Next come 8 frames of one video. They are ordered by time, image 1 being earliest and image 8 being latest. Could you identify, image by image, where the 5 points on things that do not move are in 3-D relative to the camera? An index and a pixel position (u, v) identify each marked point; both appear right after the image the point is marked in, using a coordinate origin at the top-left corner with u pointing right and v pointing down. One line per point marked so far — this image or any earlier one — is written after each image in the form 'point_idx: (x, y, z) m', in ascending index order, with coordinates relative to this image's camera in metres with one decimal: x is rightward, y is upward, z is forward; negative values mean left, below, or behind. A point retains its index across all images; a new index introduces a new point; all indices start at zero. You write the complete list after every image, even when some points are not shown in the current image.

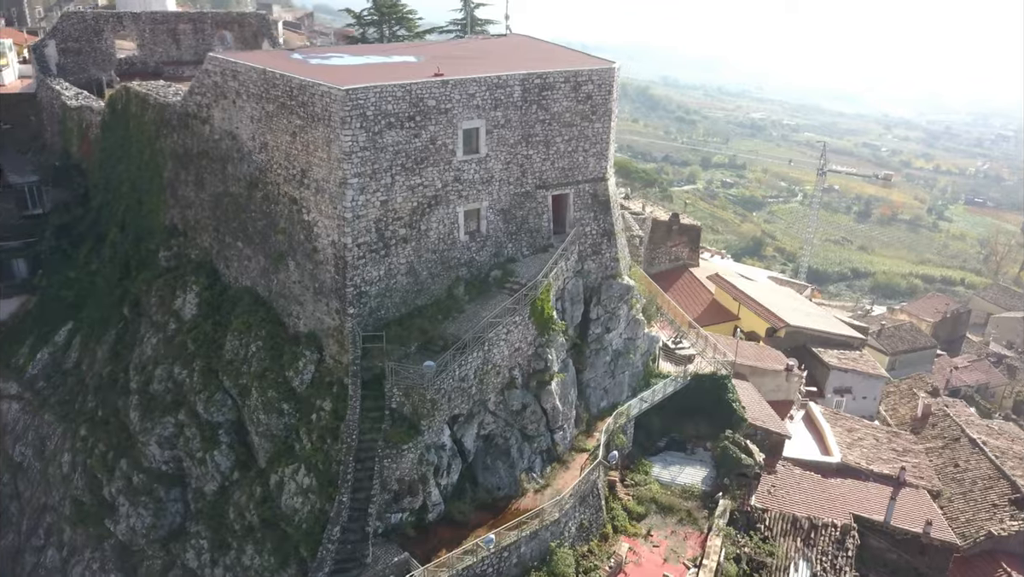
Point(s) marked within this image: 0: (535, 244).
0: (+0.6, +1.1, +19.1) m
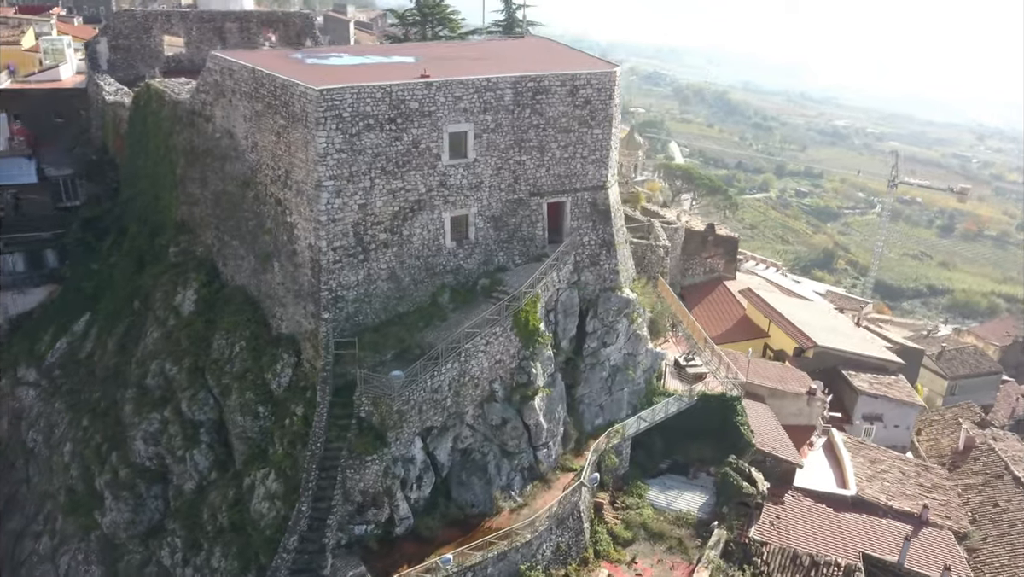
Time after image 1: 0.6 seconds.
0: (+0.4, +0.8, +18.5) m
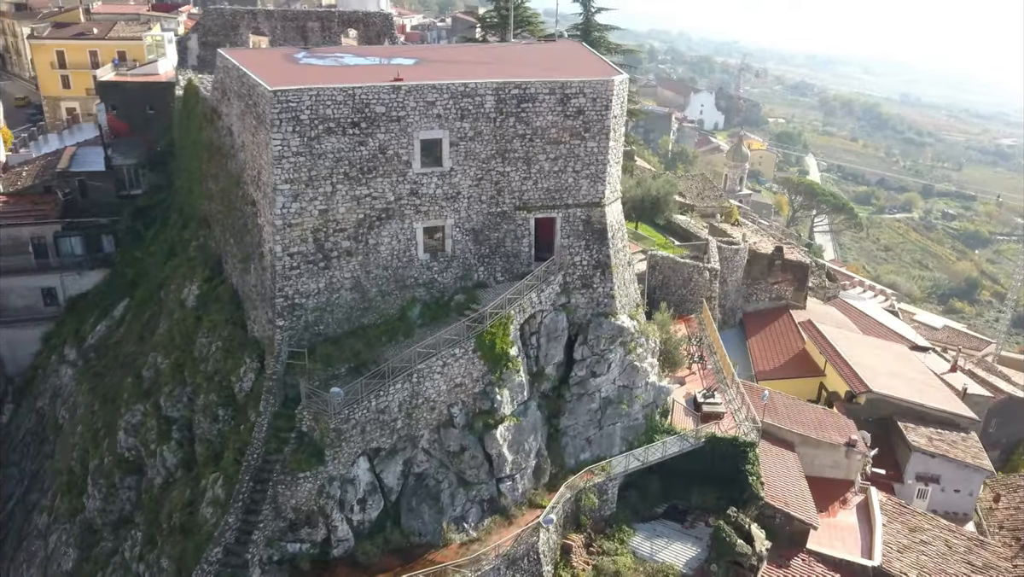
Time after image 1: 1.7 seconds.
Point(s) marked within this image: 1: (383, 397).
0: (0.0, +0.4, +17.3) m
1: (-2.5, -2.0, +15.2) m
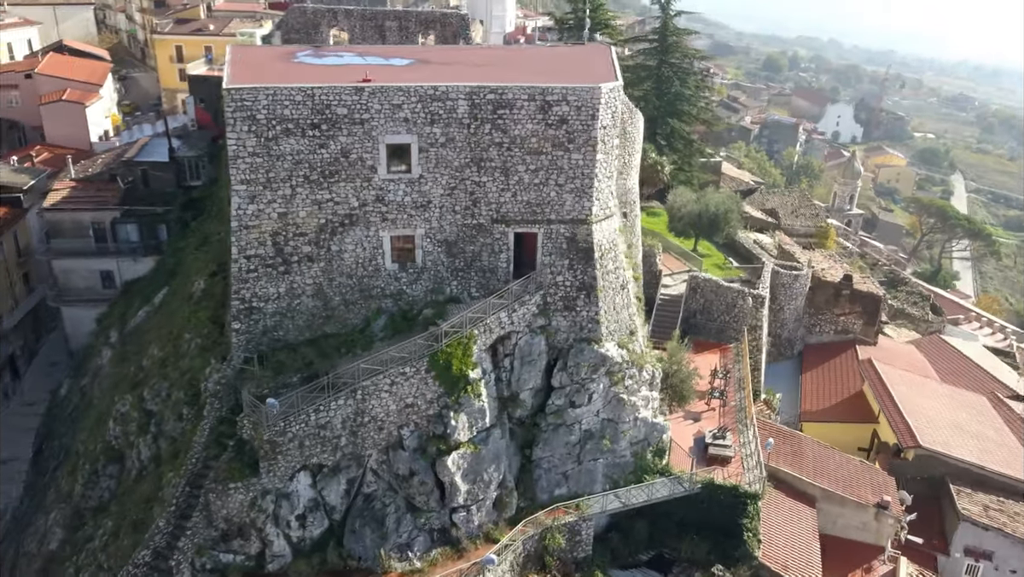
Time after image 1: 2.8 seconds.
0: (-0.5, +0.1, +16.2) m
1: (-3.4, -2.2, +14.5) m
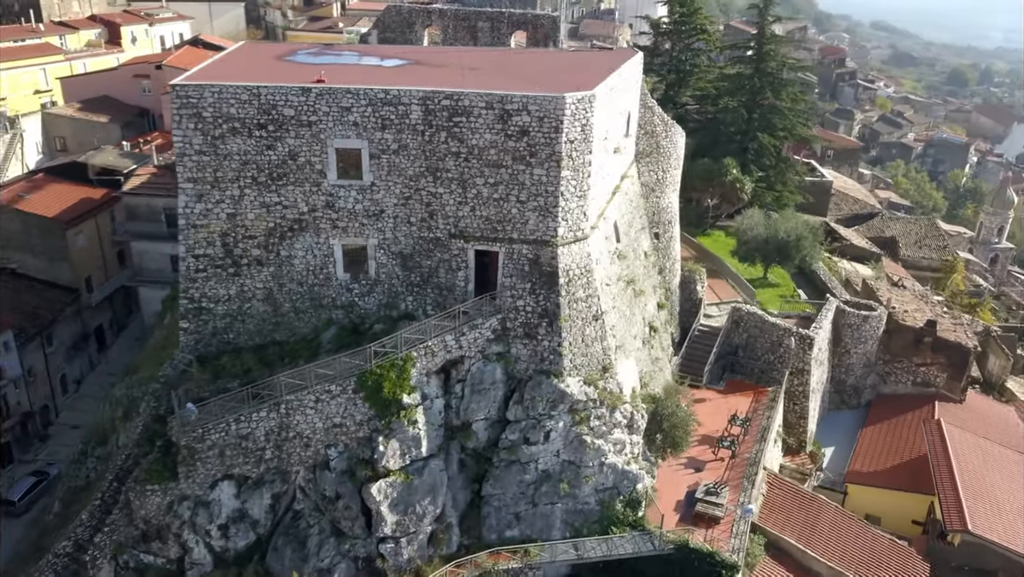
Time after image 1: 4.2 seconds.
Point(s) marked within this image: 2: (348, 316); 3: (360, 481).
0: (-1.3, -0.3, +15.1) m
1: (-4.6, -2.3, +14.0) m
2: (-3.1, -0.5, +15.3) m
3: (-2.7, -3.4, +14.3) m
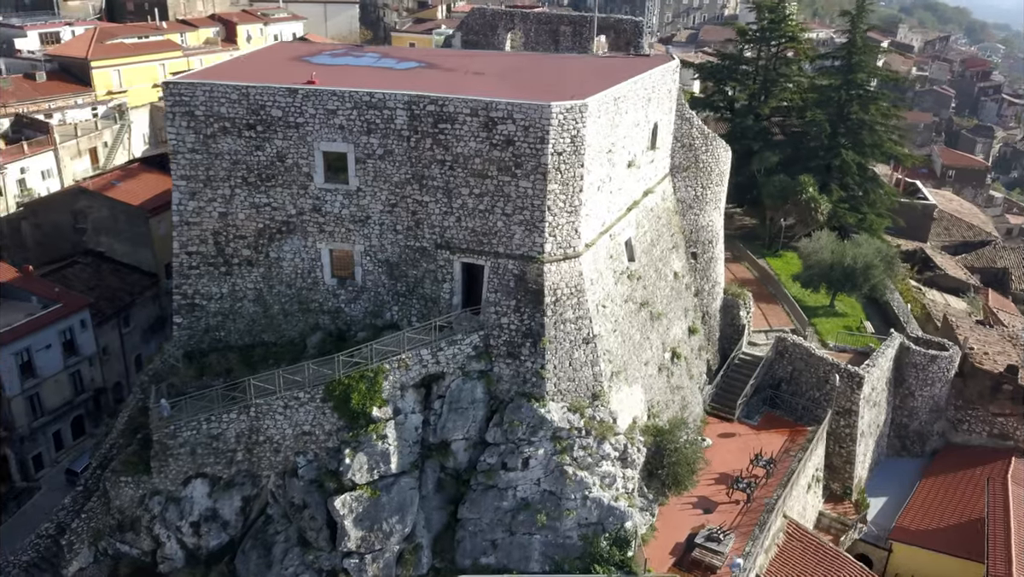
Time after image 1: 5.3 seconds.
0: (-1.5, -0.5, +14.6) m
1: (-5.1, -2.3, +13.9) m
2: (-3.3, -0.6, +15.0) m
3: (-3.2, -3.5, +14.0) m
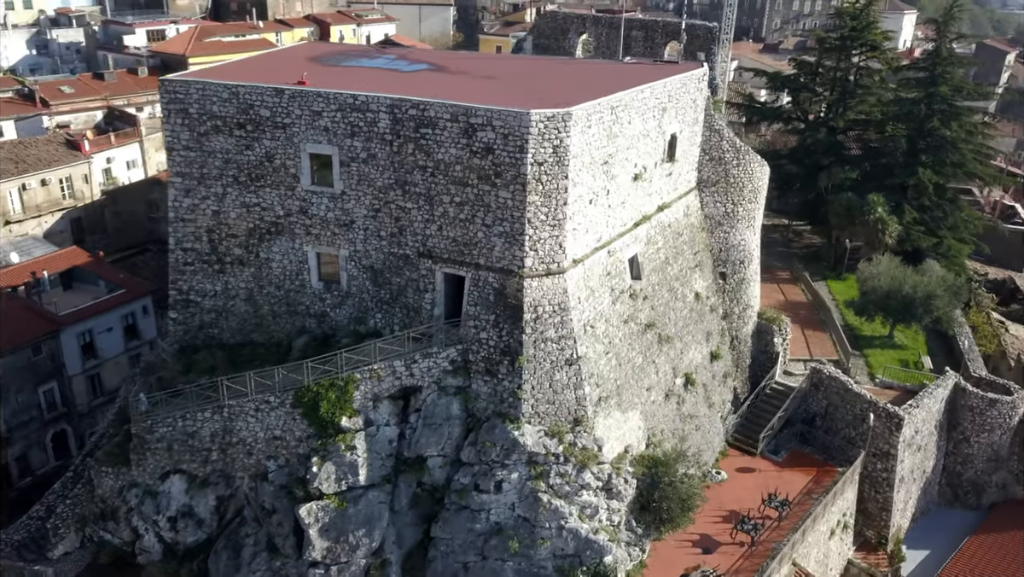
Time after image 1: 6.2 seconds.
0: (-1.8, -0.7, +14.2) m
1: (-5.5, -2.3, +13.9) m
2: (-3.5, -0.7, +14.8) m
3: (-3.7, -3.6, +13.7) m
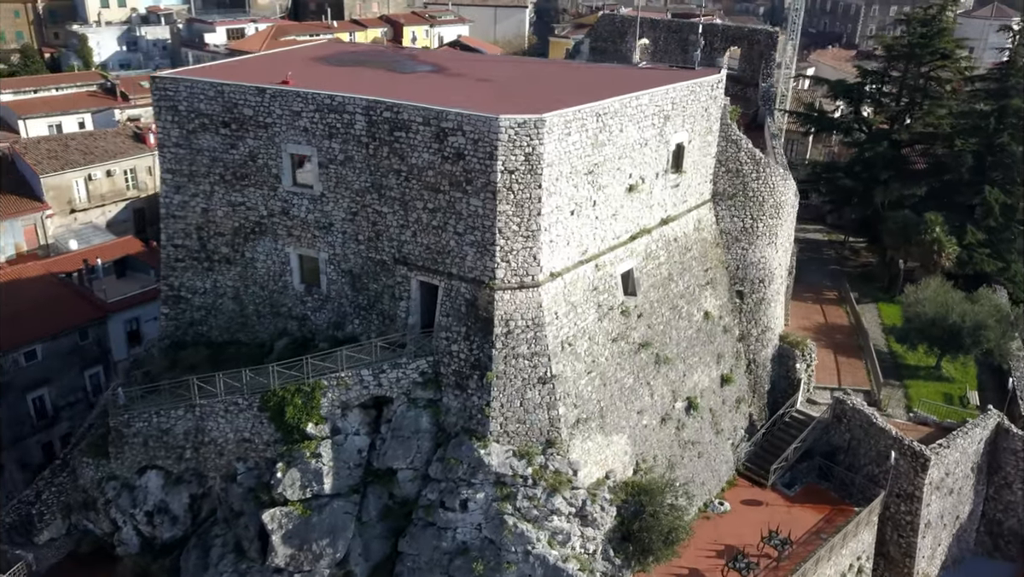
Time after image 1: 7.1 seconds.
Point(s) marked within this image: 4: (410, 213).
0: (-2.1, -0.8, +13.8) m
1: (-5.9, -2.2, +13.9) m
2: (-3.8, -0.7, +14.6) m
3: (-4.2, -3.6, +13.6) m
4: (-1.6, +1.2, +12.9) m
